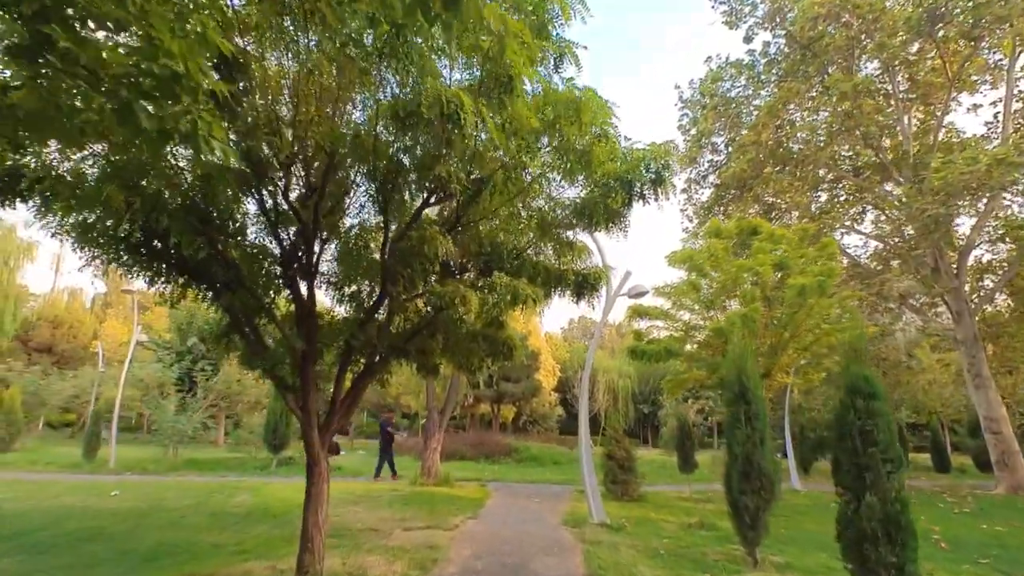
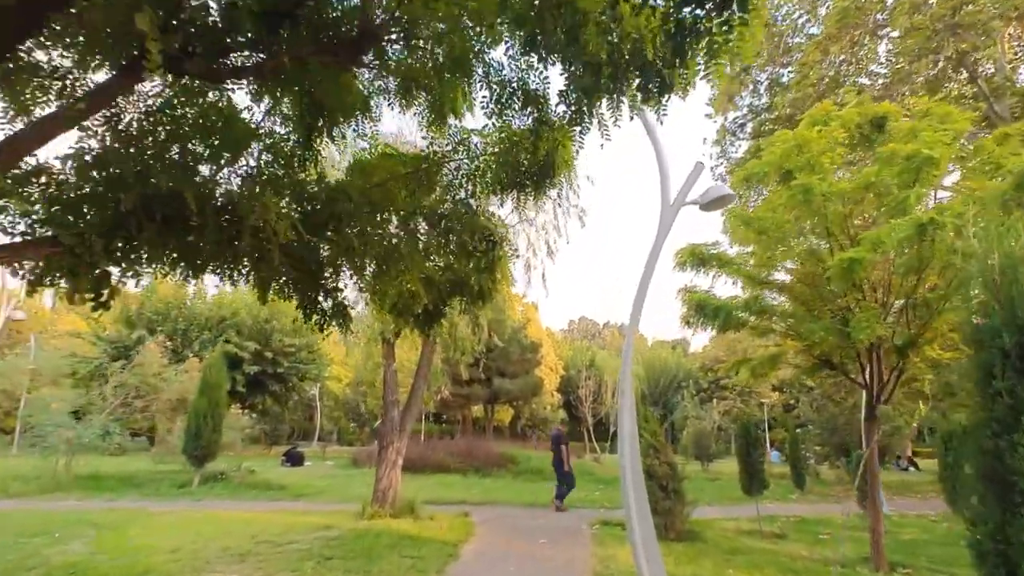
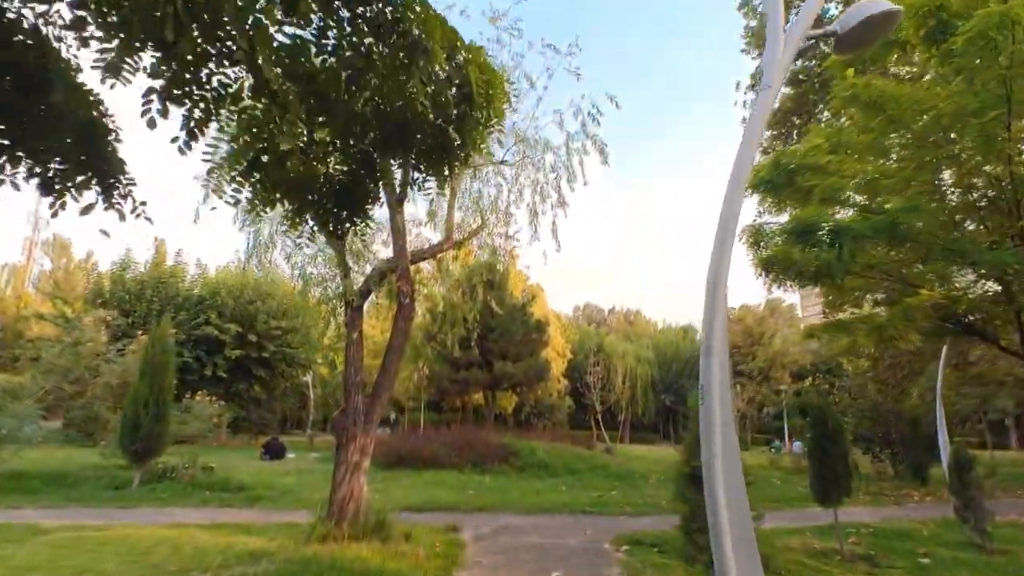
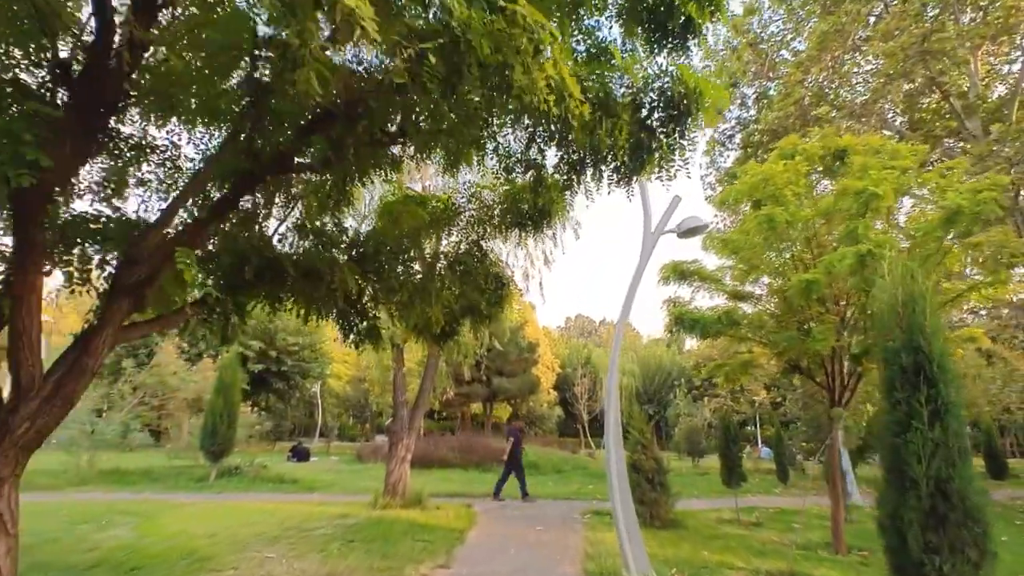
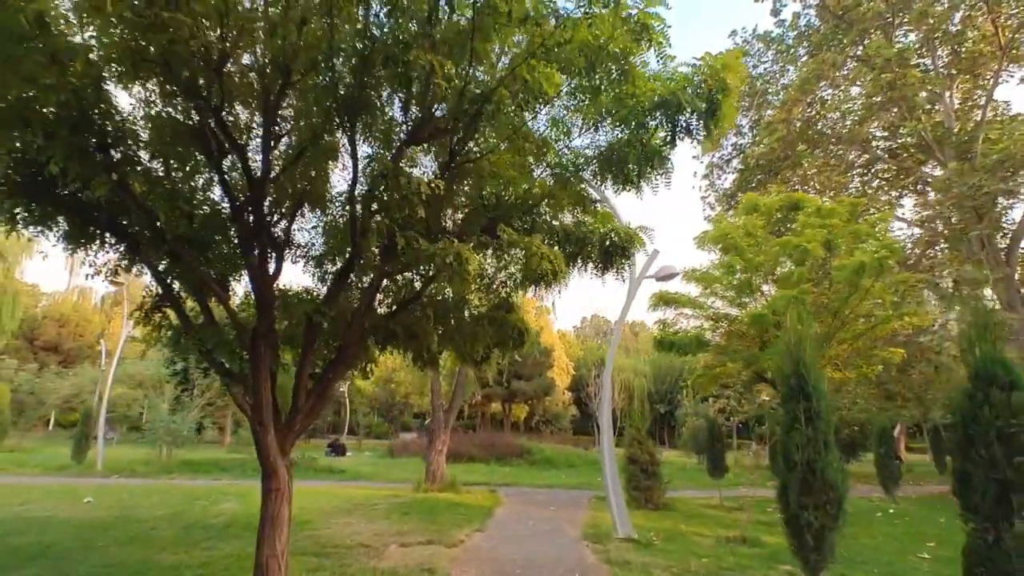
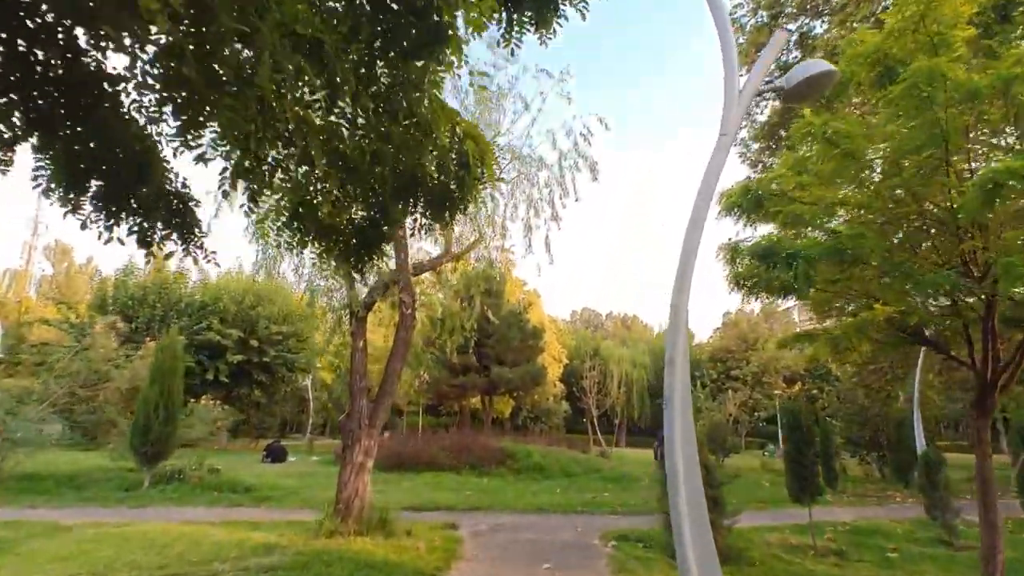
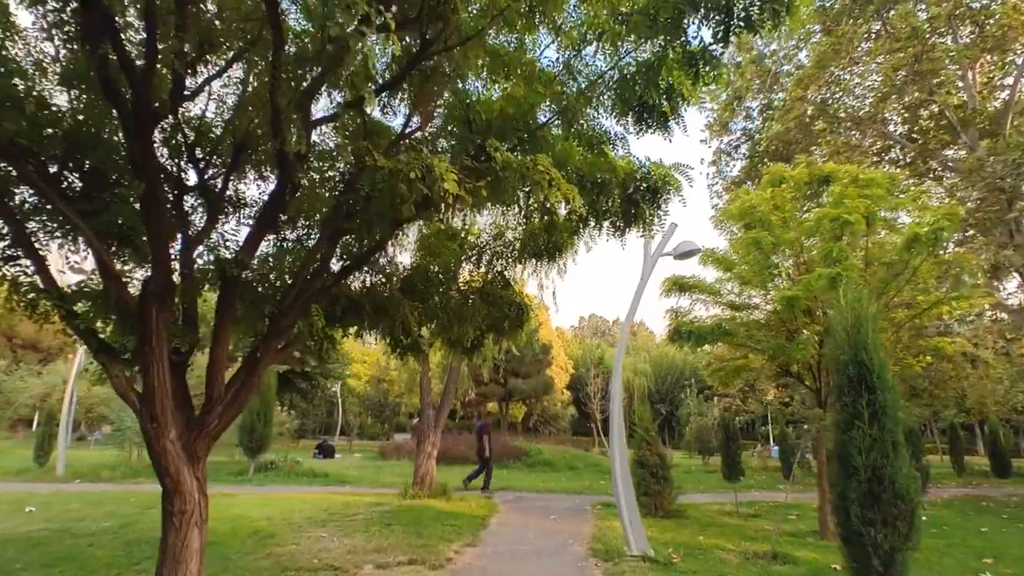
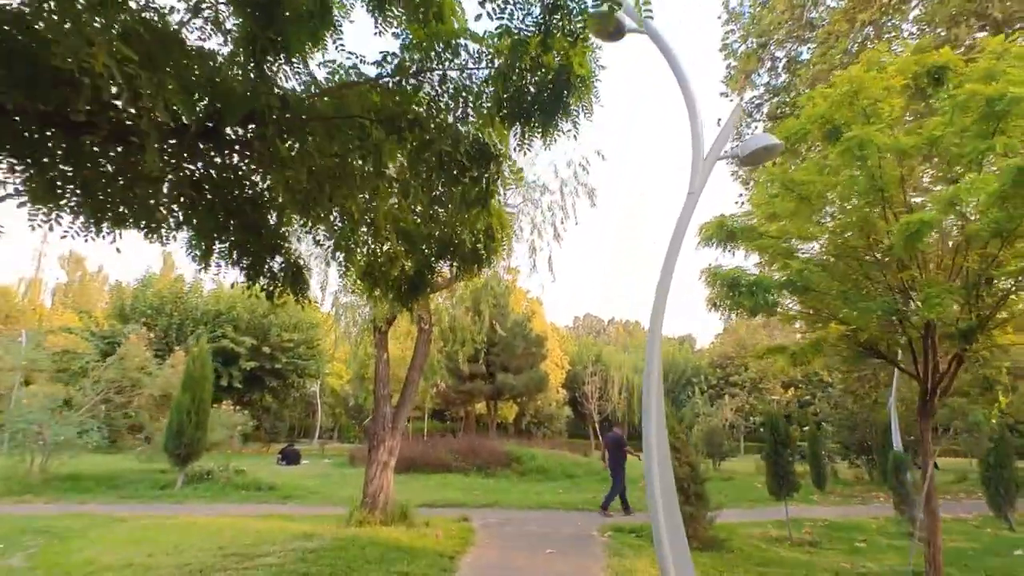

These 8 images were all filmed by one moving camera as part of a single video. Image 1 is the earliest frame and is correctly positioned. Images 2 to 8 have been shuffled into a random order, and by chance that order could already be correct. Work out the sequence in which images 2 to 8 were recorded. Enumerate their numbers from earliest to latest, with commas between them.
5, 7, 4, 2, 8, 6, 3
